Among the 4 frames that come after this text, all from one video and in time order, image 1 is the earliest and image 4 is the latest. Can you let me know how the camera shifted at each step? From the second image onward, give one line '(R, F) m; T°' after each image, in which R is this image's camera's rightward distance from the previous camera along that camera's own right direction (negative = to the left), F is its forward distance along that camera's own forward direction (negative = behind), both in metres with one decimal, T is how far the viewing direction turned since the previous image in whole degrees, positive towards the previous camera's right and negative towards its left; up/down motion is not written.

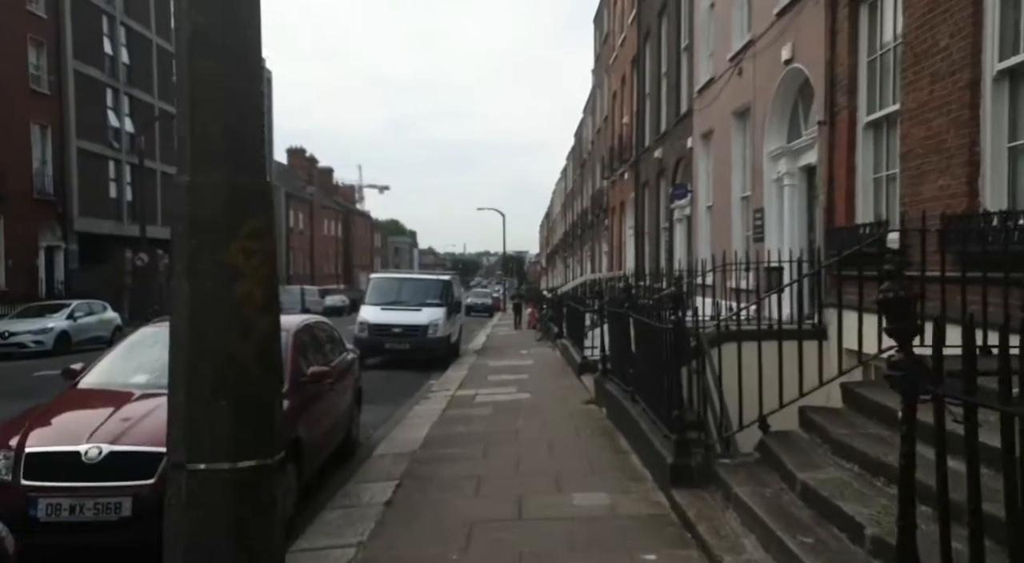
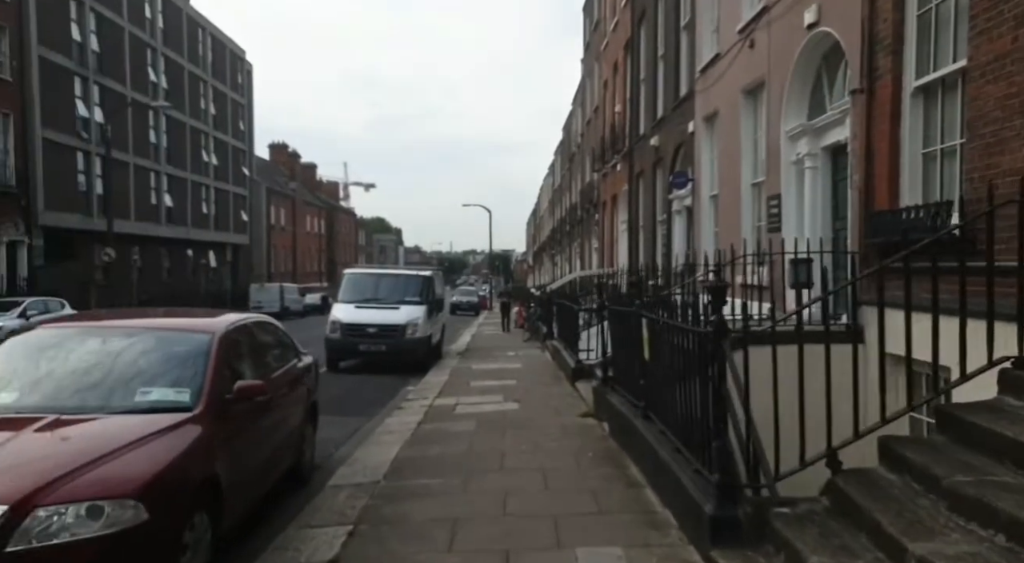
(0.0, +1.3) m; +1°
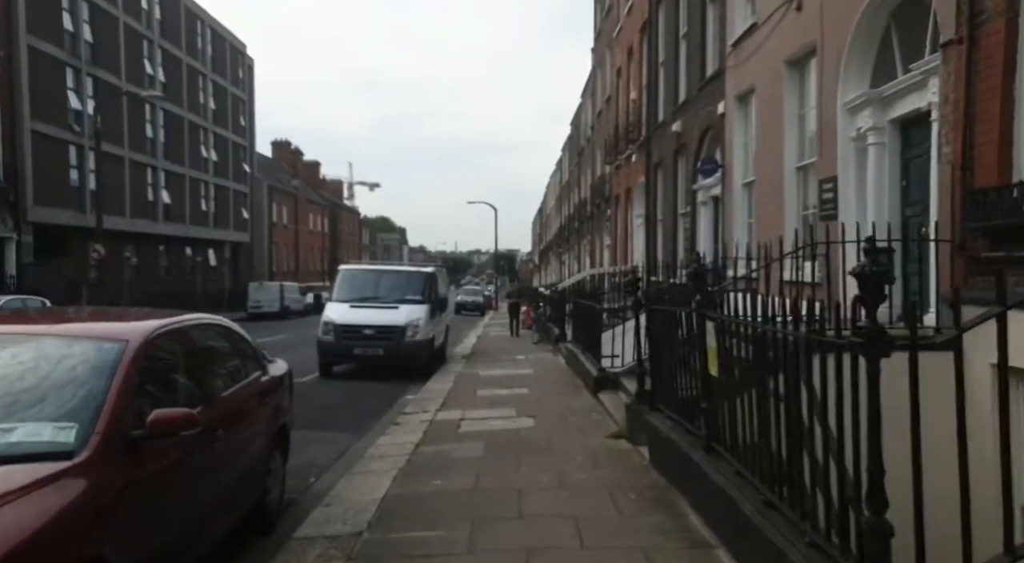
(-0.1, +1.4) m; 0°
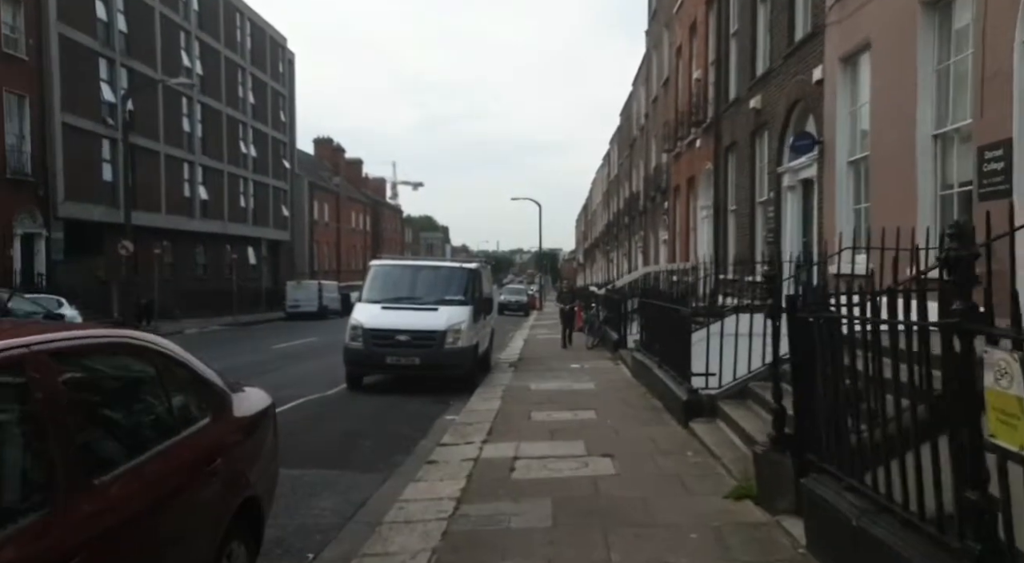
(-0.2, +2.0) m; -3°
